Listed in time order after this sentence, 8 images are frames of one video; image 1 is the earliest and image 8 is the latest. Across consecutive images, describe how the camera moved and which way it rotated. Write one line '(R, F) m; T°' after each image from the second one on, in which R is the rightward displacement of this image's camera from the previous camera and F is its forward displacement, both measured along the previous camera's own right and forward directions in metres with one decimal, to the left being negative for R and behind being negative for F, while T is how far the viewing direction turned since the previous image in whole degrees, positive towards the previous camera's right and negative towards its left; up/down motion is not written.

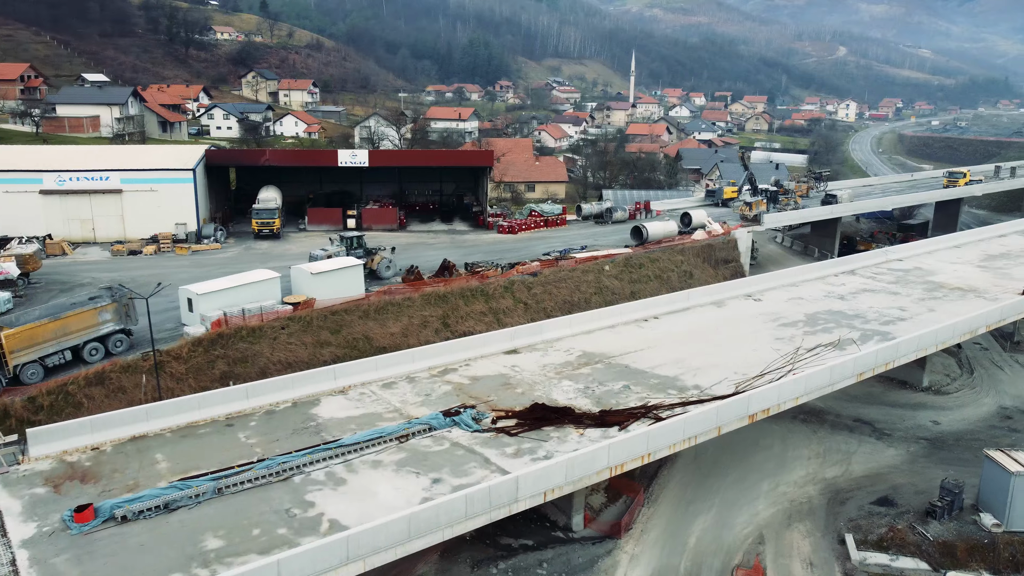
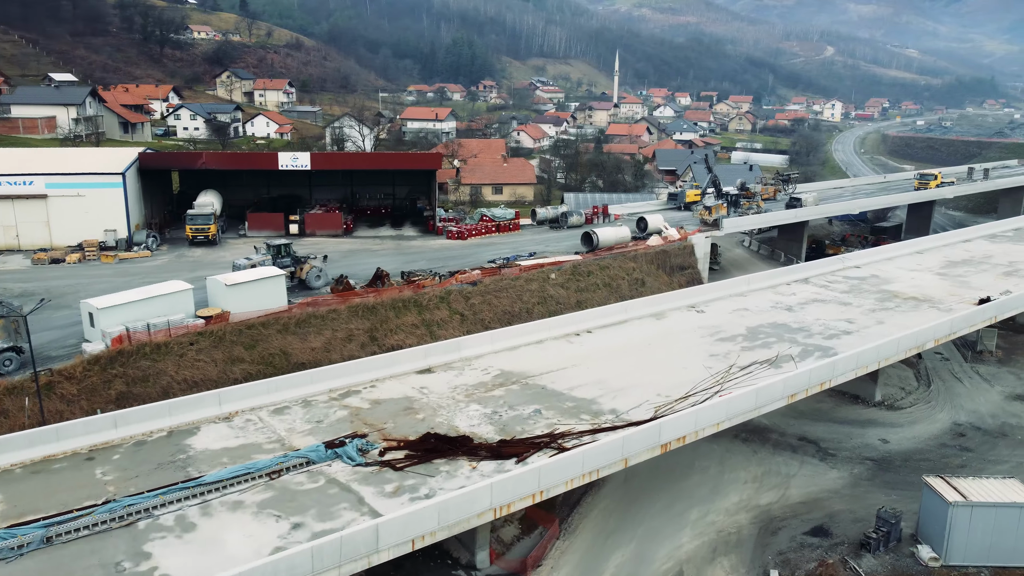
(+1.1, +0.8) m; +1°
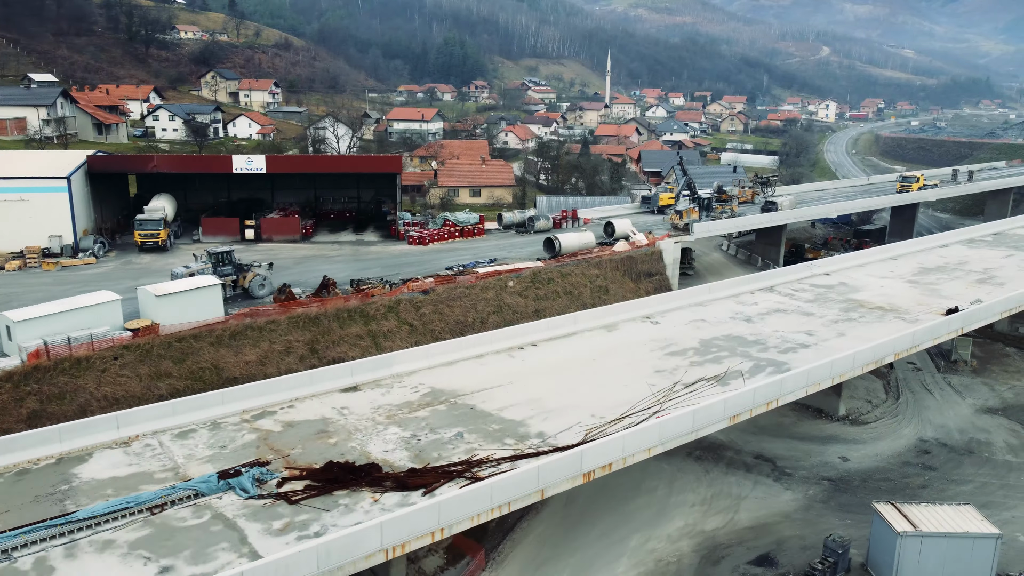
(+0.9, +0.6) m; 0°
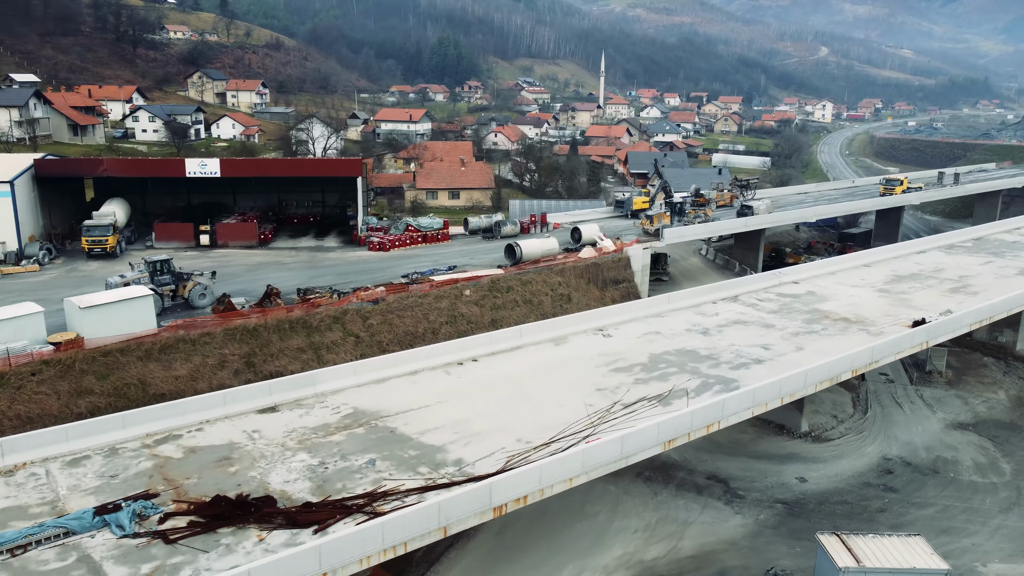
(+0.9, +0.6) m; 0°
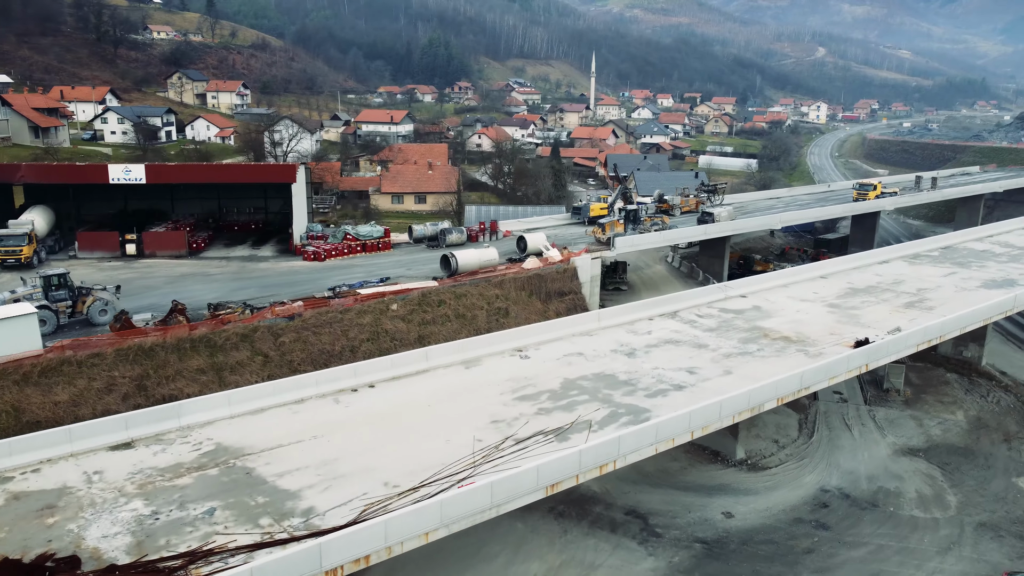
(+1.4, +0.9) m; 0°
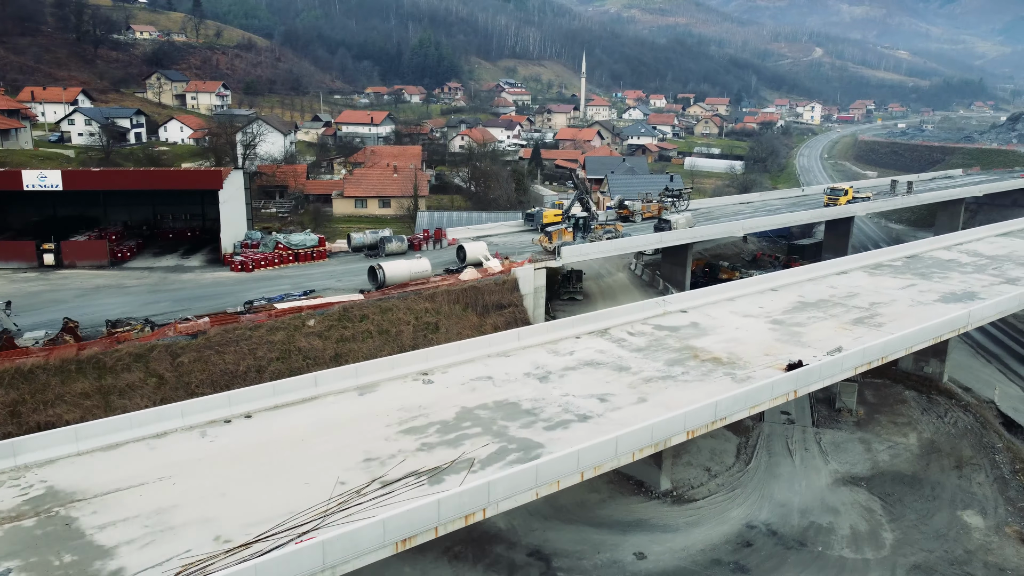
(+1.4, +1.0) m; 0°
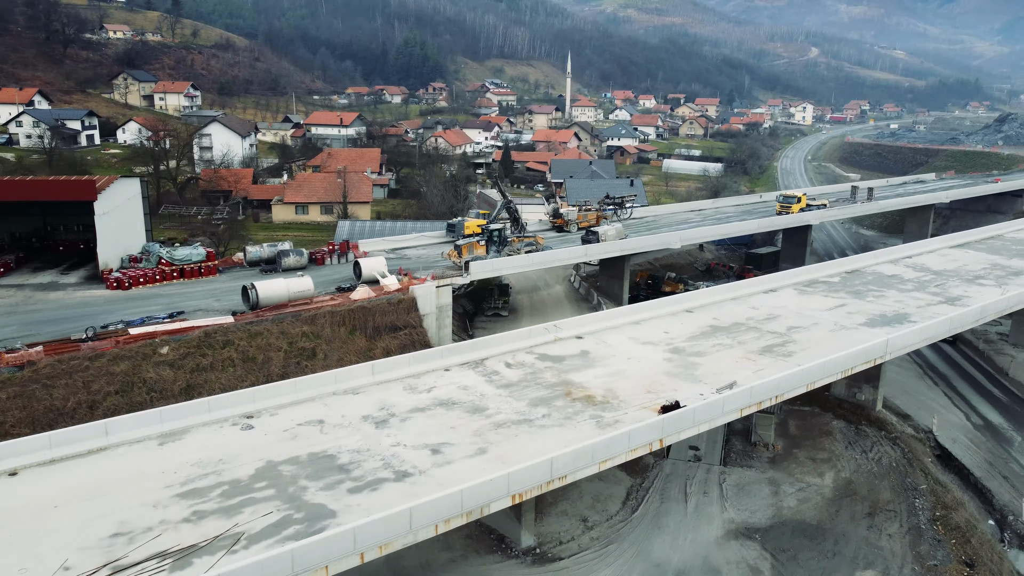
(+2.1, +1.4) m; 0°
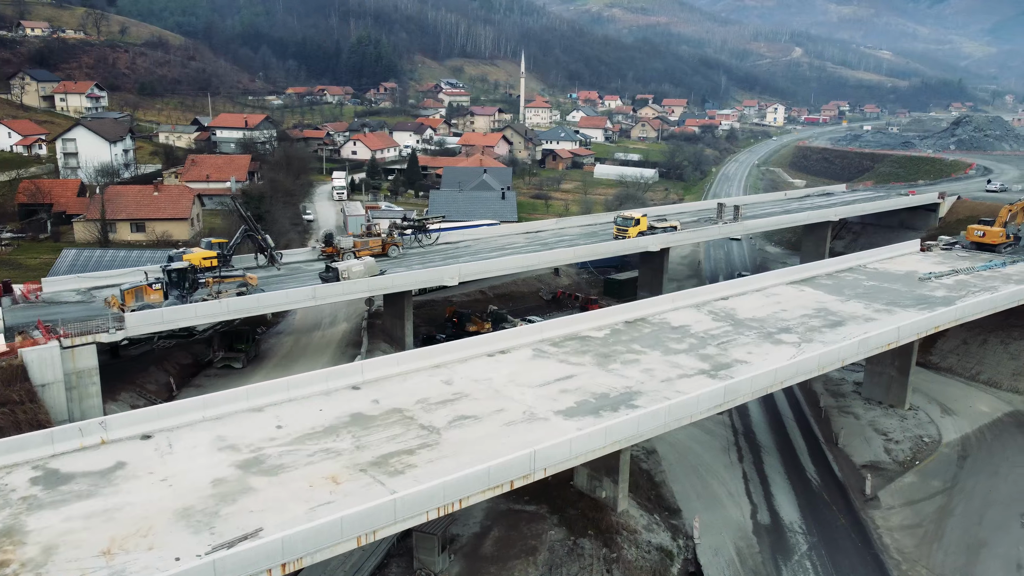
(+5.8, +3.8) m; 0°
